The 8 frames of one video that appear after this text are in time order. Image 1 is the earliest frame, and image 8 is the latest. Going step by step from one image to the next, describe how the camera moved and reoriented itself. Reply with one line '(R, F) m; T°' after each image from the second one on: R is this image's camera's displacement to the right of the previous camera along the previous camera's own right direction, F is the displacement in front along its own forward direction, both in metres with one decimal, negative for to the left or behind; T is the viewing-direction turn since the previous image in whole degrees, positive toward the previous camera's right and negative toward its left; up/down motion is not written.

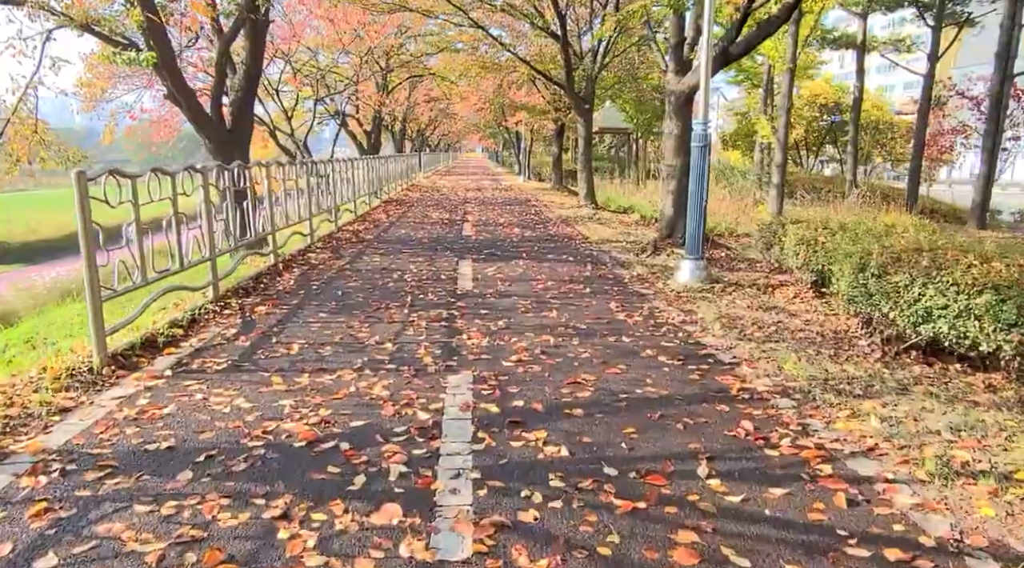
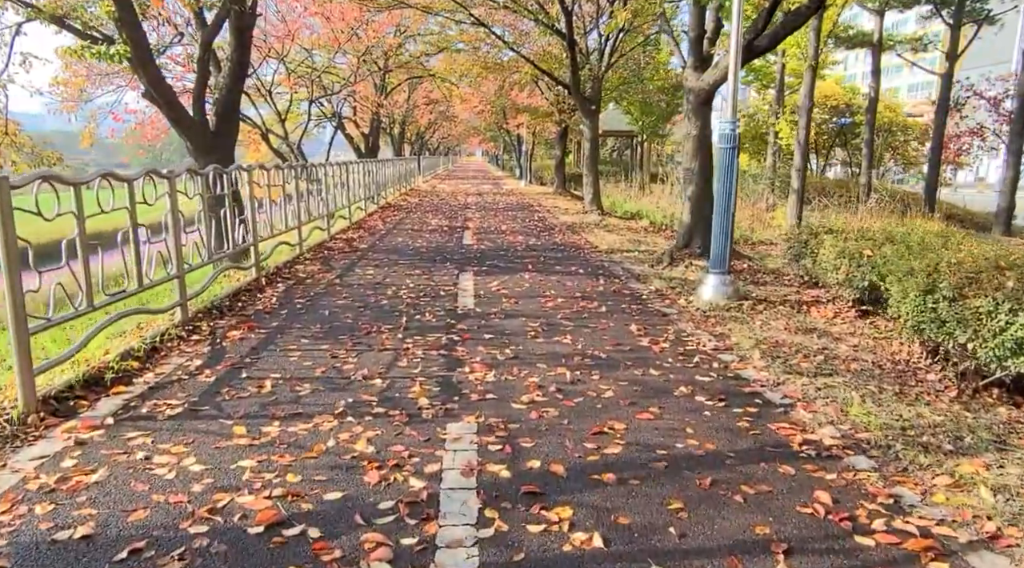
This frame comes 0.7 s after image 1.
(-0.1, +0.9) m; 0°
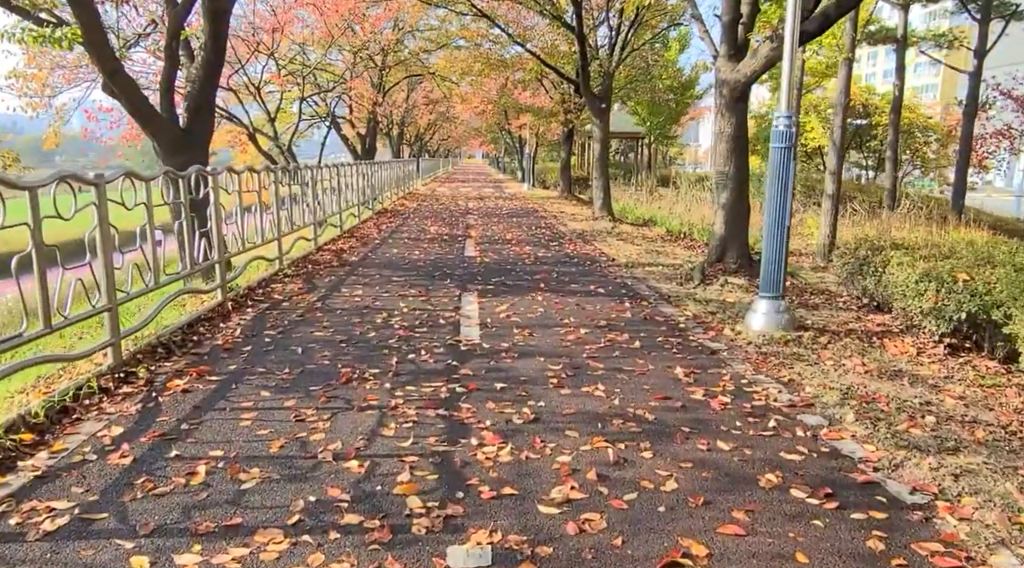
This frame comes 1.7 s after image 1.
(-0.1, +1.4) m; 0°
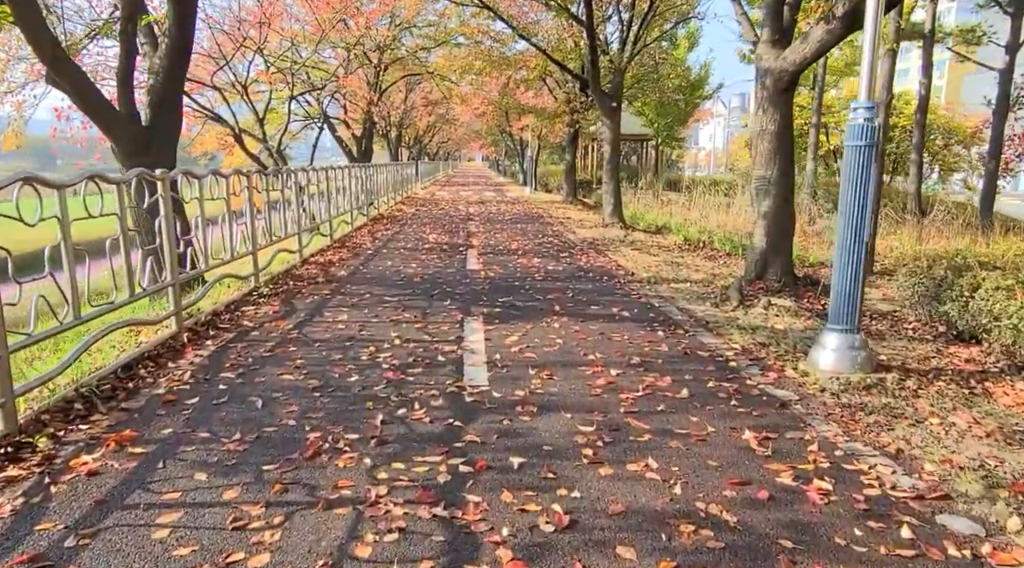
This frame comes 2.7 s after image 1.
(-0.1, +1.3) m; 0°
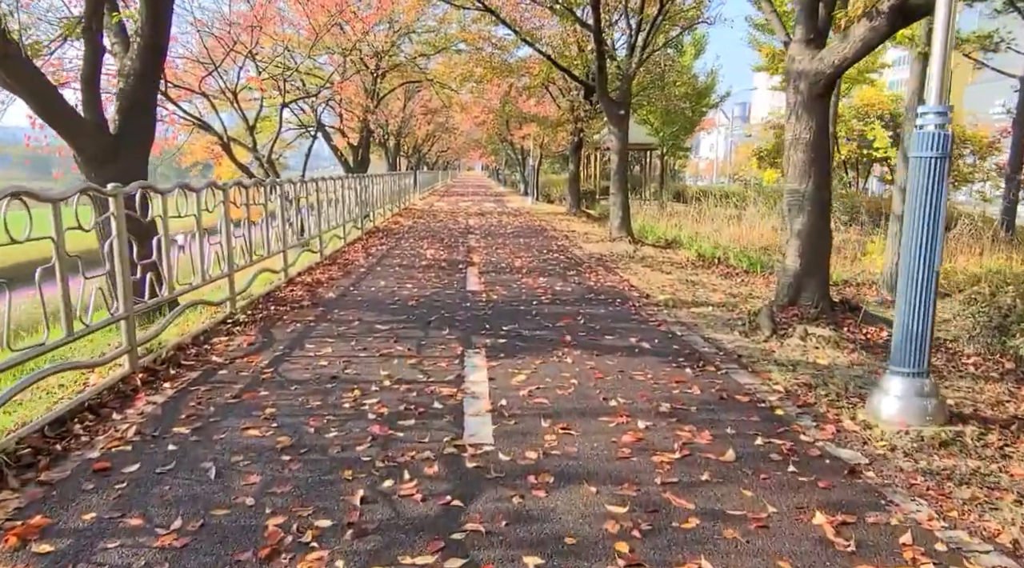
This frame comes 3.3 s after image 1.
(-0.1, +0.9) m; 0°
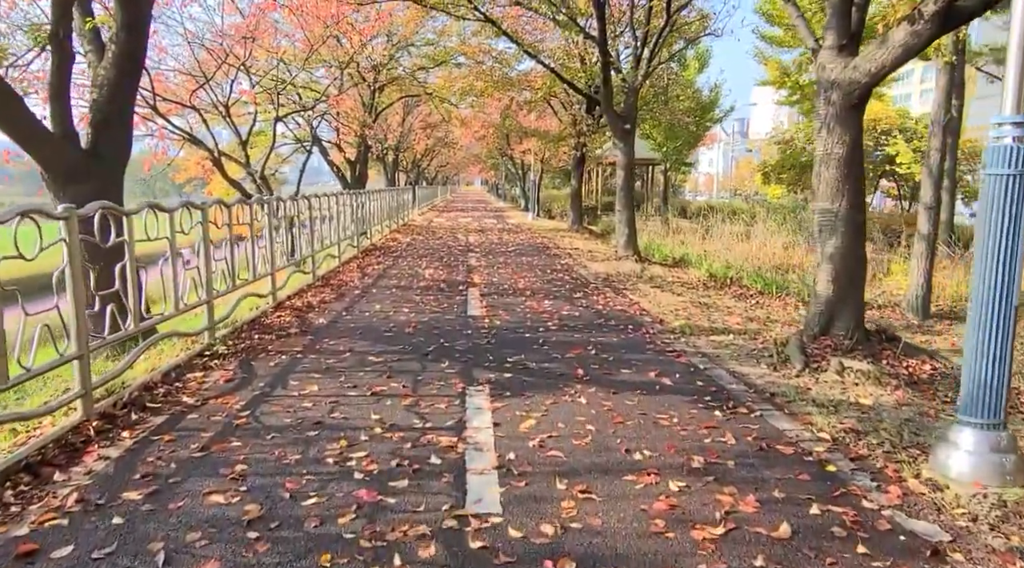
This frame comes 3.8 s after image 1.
(-0.1, +0.7) m; 0°
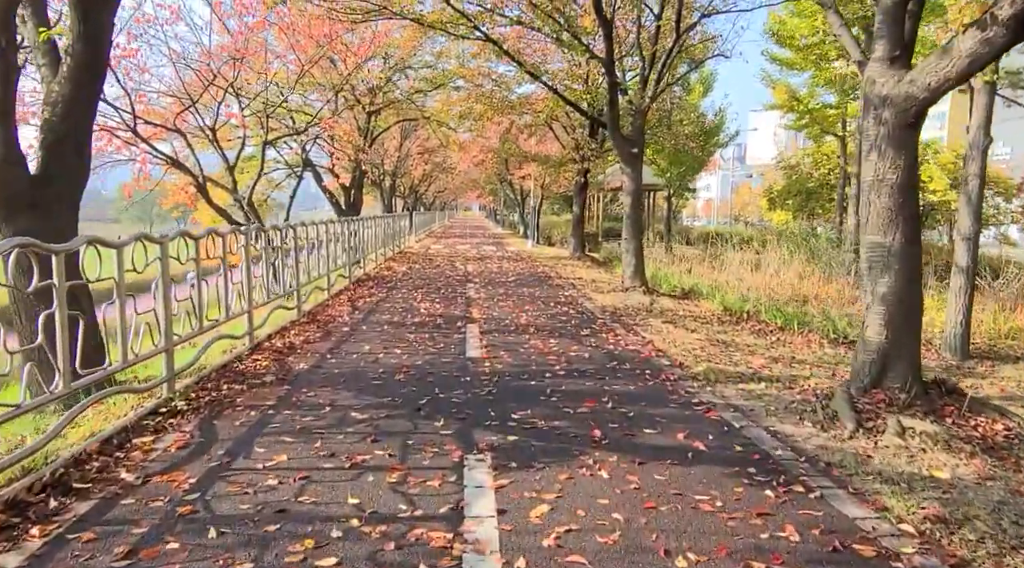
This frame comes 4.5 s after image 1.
(-0.1, +0.9) m; 0°
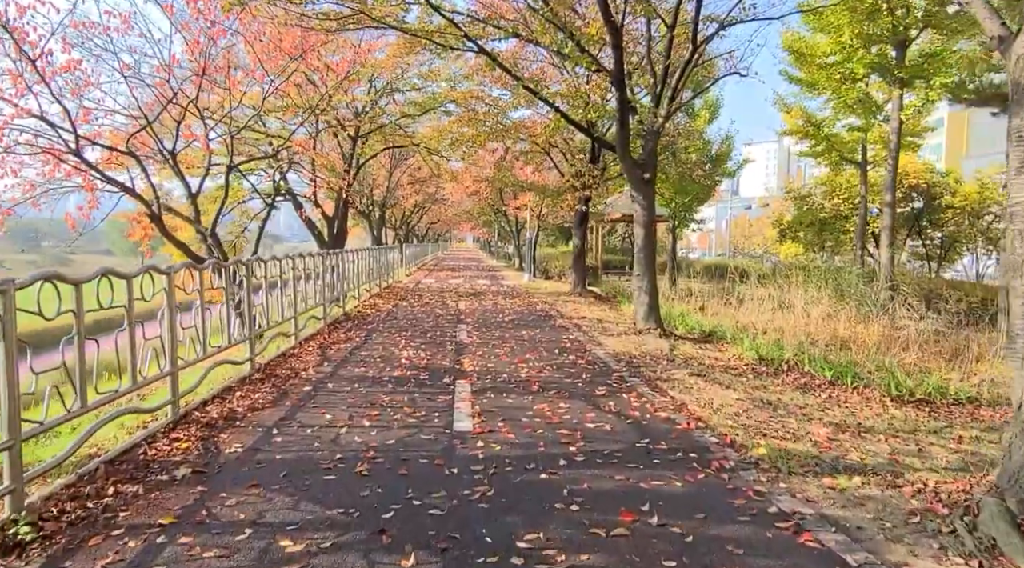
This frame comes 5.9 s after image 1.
(-0.1, +2.0) m; 0°
